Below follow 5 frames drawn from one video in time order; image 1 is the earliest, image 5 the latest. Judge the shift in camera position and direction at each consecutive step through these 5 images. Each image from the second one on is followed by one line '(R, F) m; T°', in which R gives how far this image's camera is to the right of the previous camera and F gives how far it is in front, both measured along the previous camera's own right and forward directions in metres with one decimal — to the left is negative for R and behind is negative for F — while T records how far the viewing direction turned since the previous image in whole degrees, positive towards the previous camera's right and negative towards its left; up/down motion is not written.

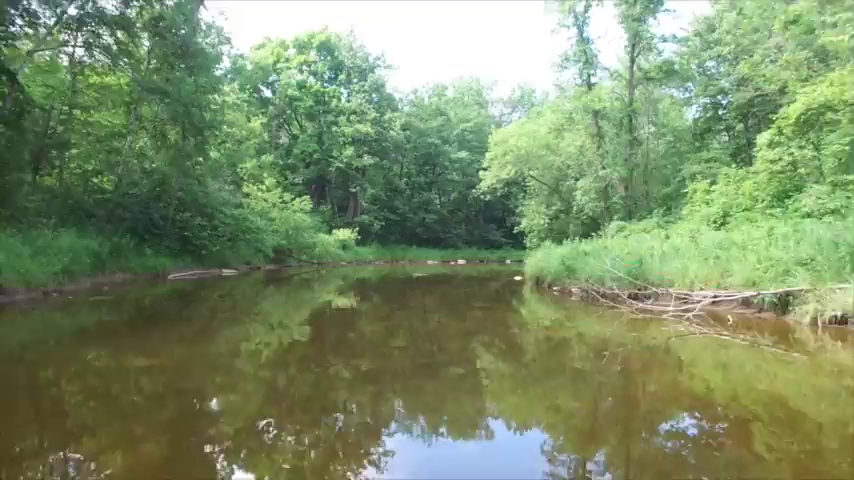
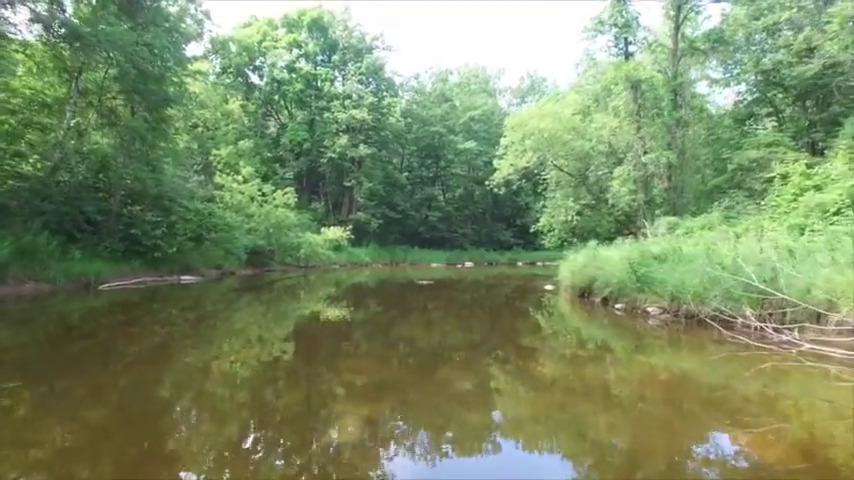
(-0.1, +1.2) m; 0°
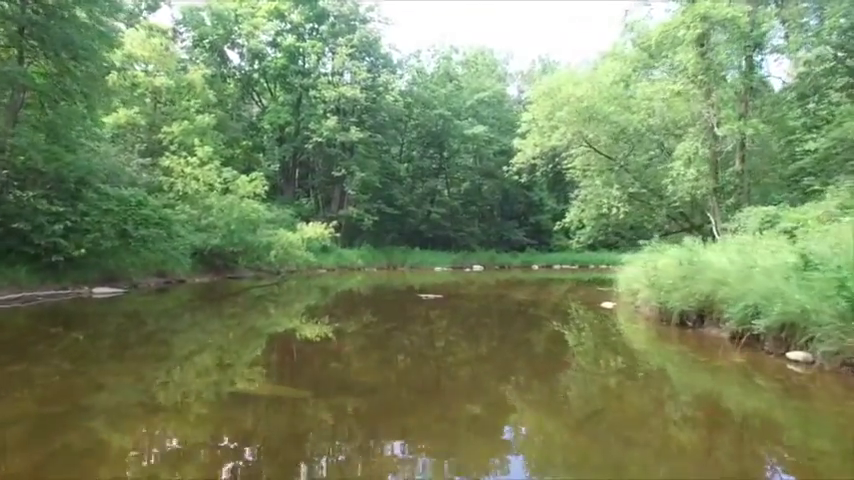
(-0.1, +1.4) m; 0°
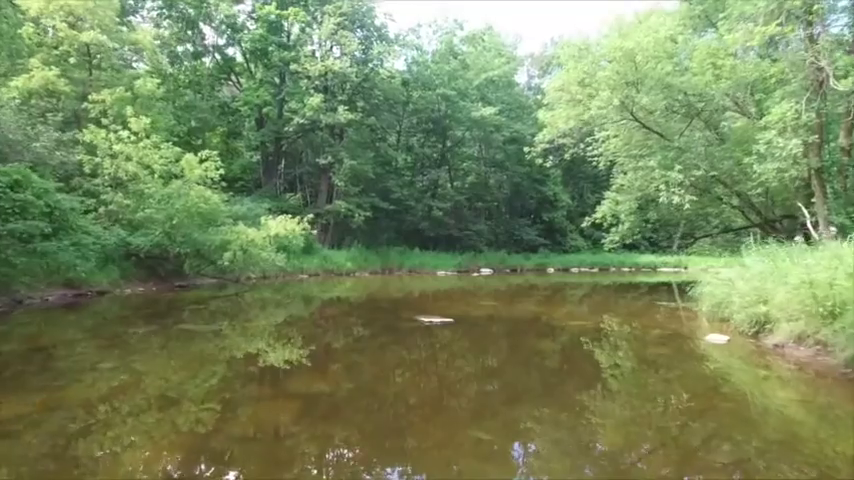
(0.0, +1.2) m; 0°
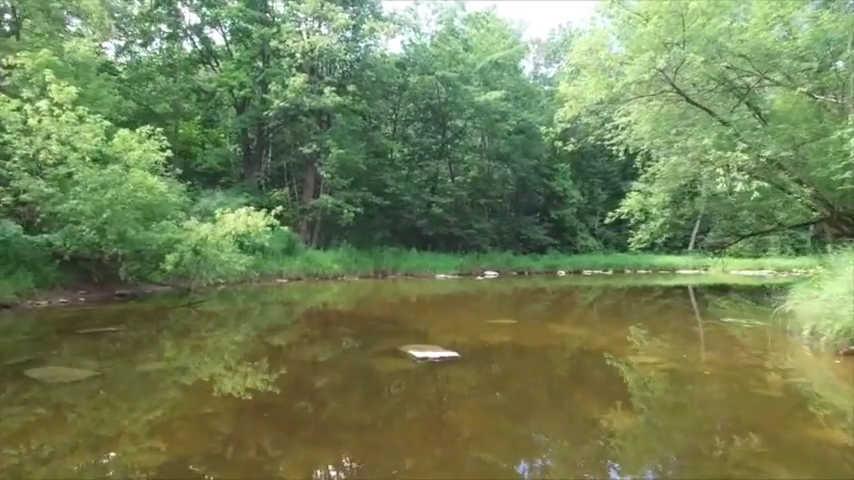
(0.0, +0.8) m; 0°
